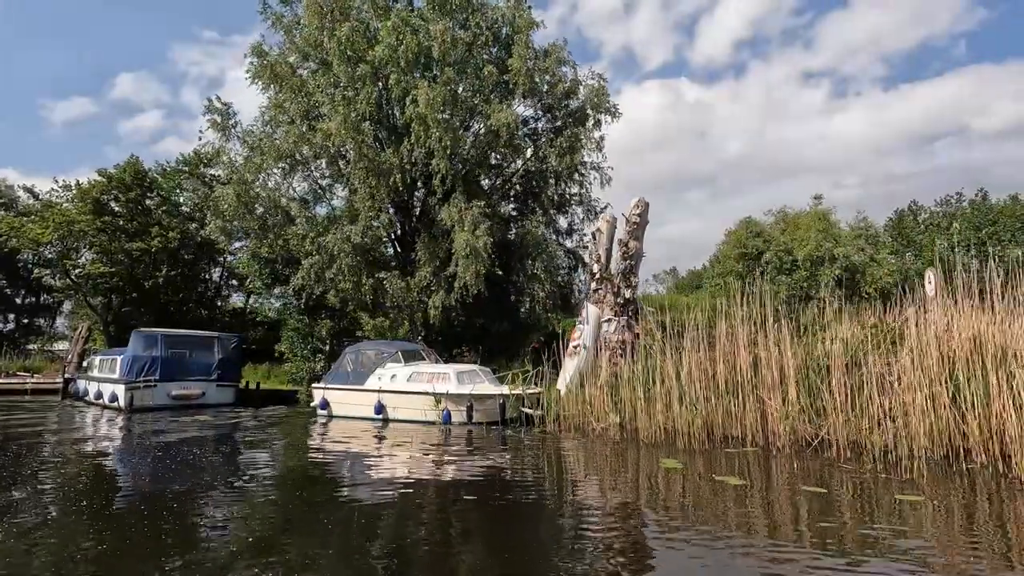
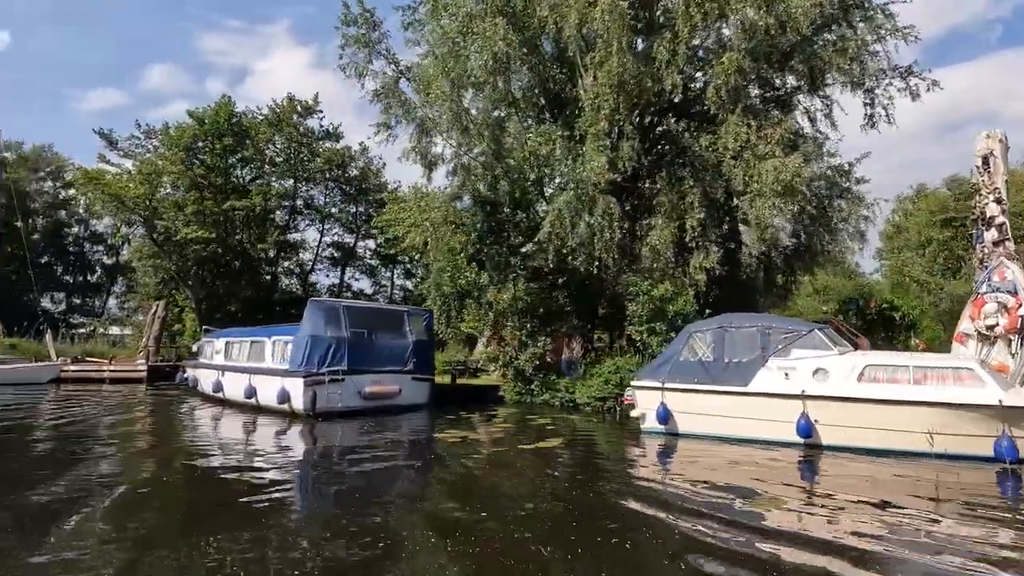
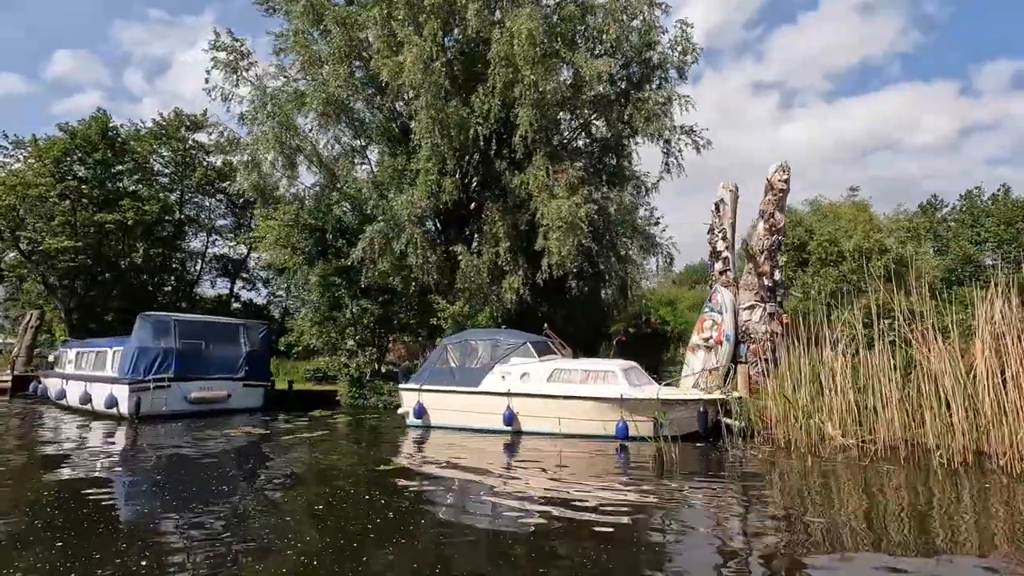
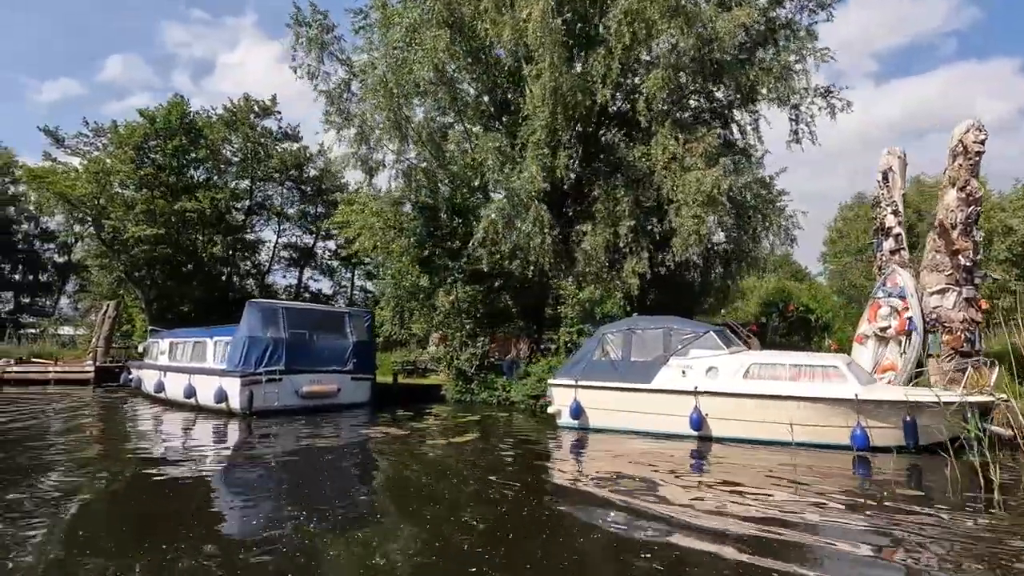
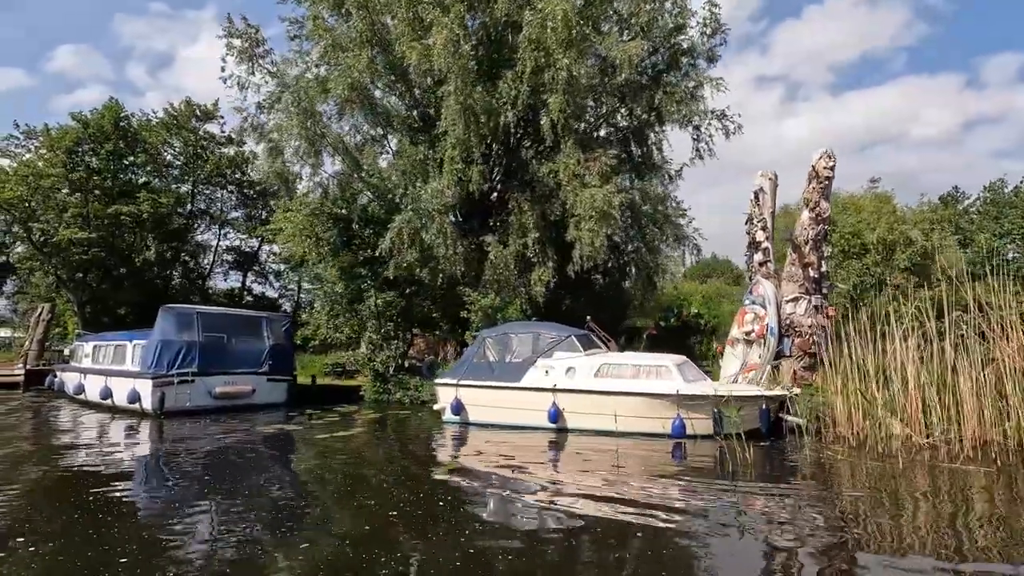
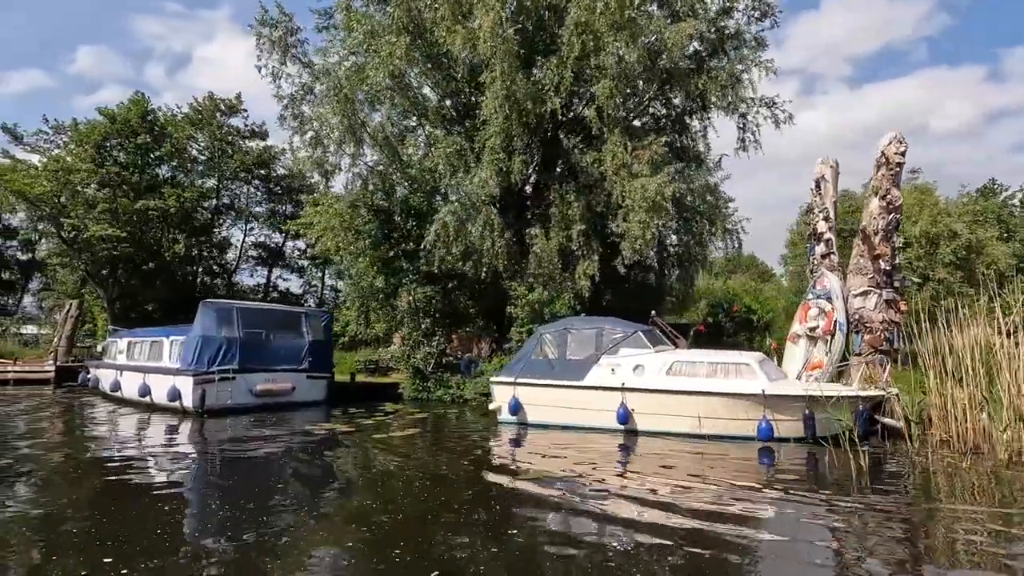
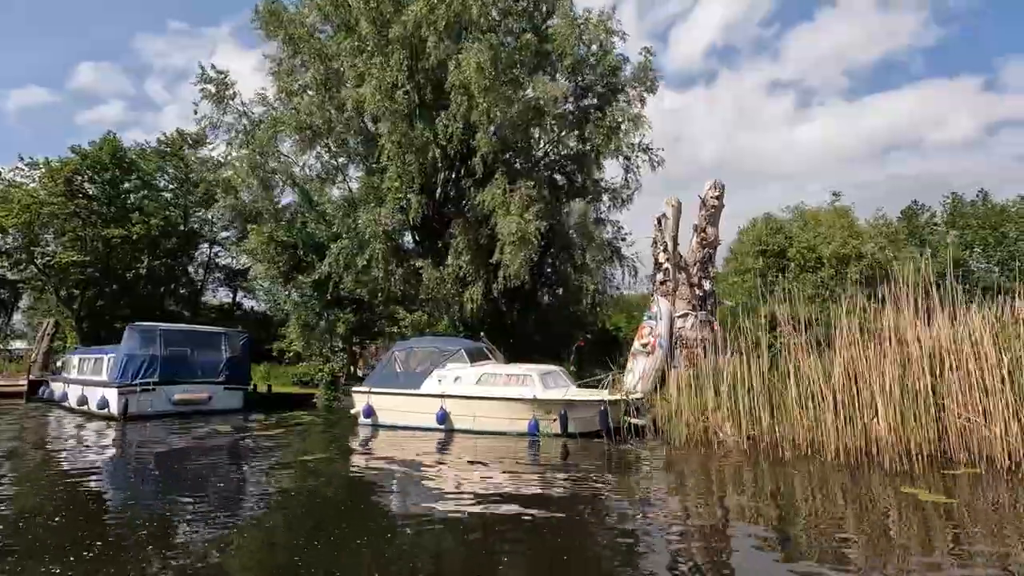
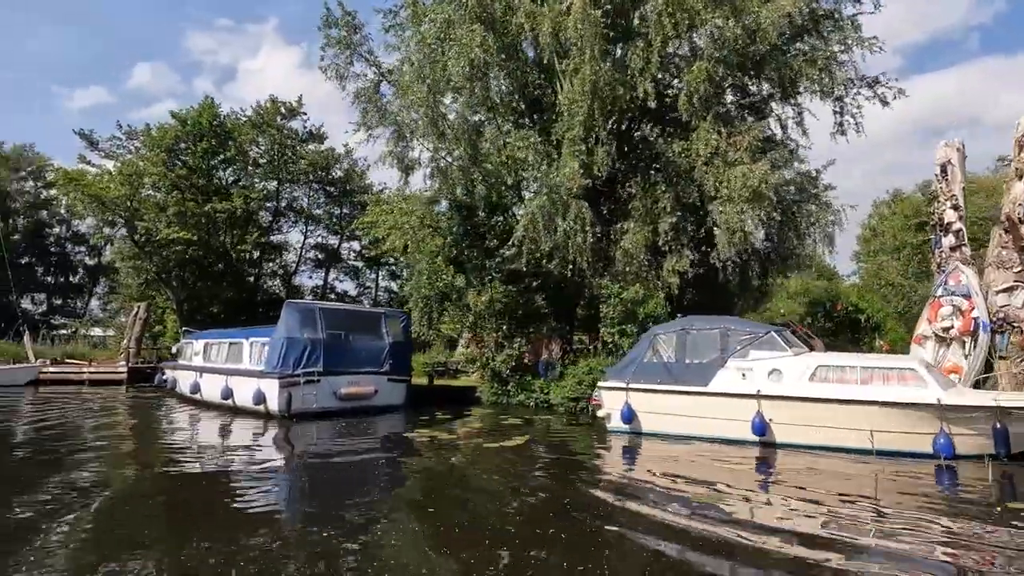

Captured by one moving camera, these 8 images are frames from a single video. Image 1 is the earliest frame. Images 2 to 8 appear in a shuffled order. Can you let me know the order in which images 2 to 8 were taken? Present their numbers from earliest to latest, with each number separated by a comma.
7, 3, 5, 6, 4, 8, 2
